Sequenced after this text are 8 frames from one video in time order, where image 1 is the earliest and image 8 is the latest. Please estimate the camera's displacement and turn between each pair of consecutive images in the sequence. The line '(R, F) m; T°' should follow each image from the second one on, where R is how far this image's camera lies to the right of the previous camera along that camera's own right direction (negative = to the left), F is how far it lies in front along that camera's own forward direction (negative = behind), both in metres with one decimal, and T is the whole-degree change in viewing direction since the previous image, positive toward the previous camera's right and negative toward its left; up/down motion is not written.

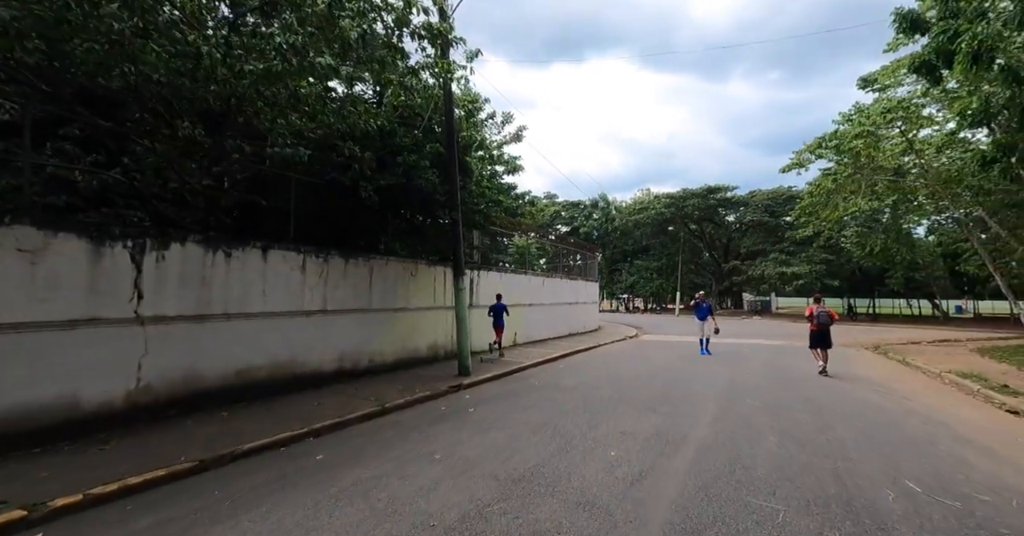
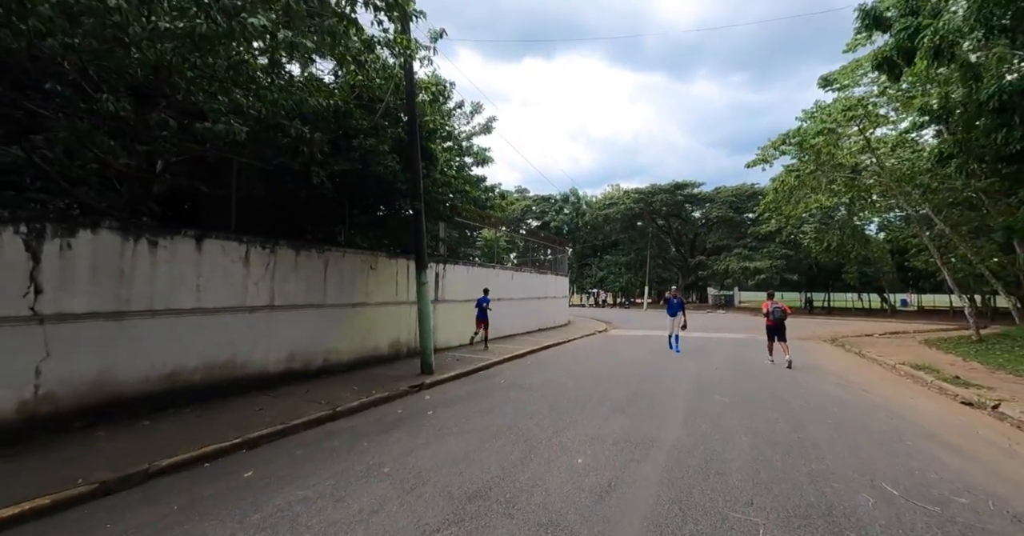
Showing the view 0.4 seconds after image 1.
(+0.1, +0.4) m; +3°
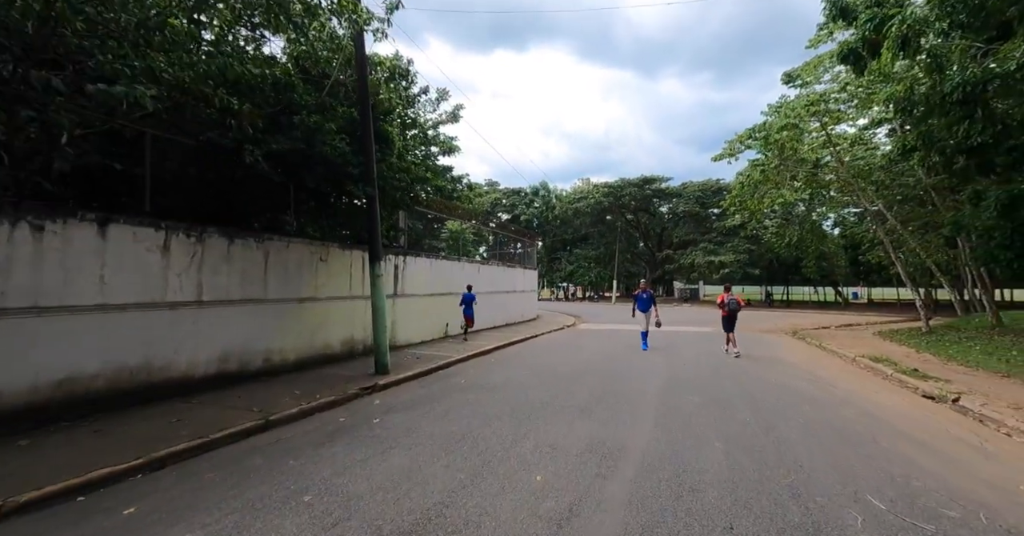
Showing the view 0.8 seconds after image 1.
(+0.2, +0.5) m; +3°
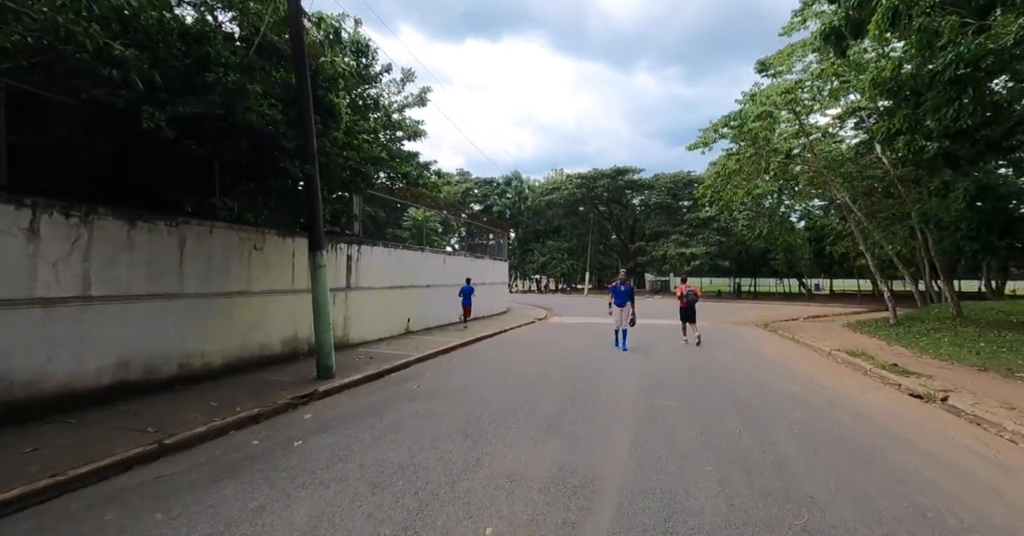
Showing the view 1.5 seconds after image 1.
(+0.2, +0.9) m; +3°
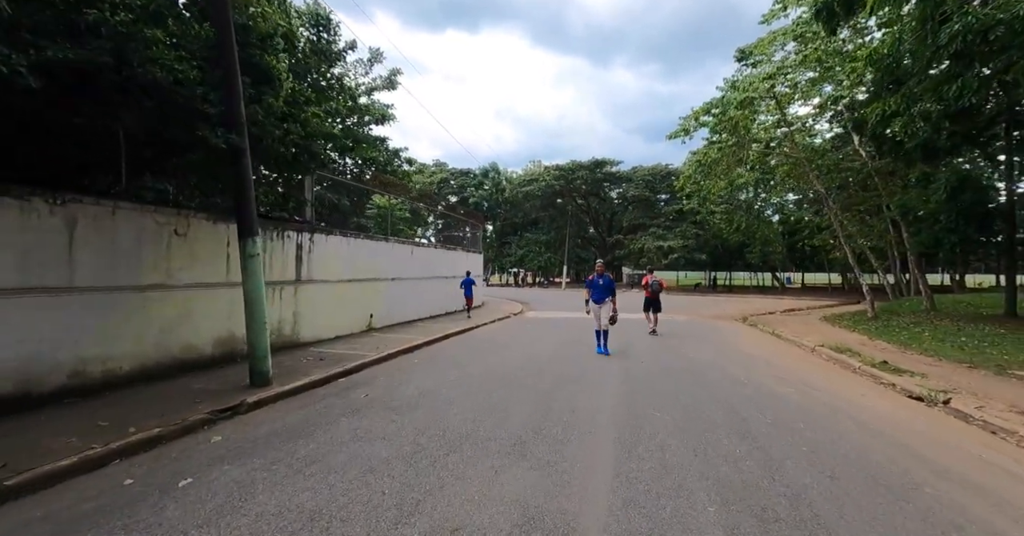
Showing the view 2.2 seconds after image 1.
(+0.2, +0.9) m; +3°
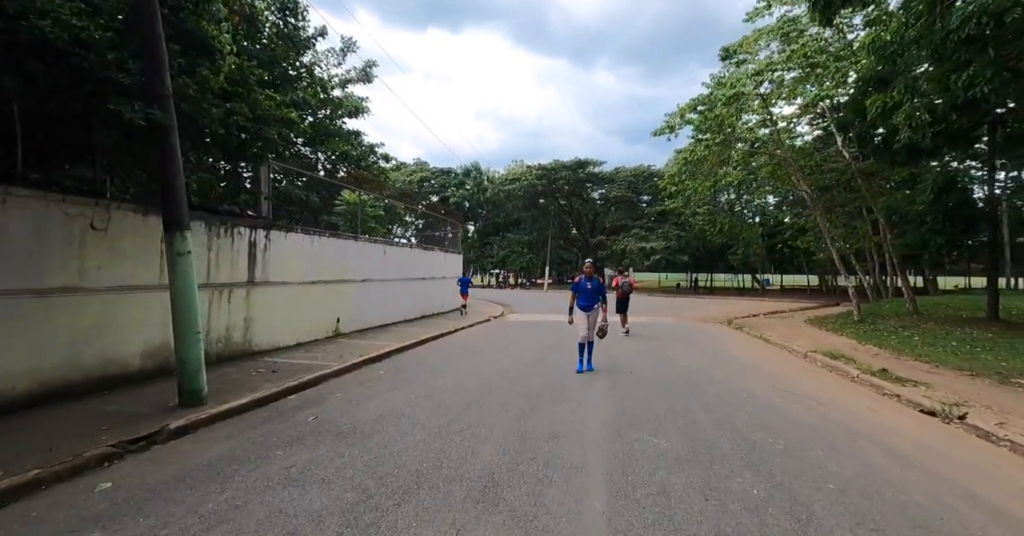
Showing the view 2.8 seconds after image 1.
(+0.1, +0.8) m; +2°
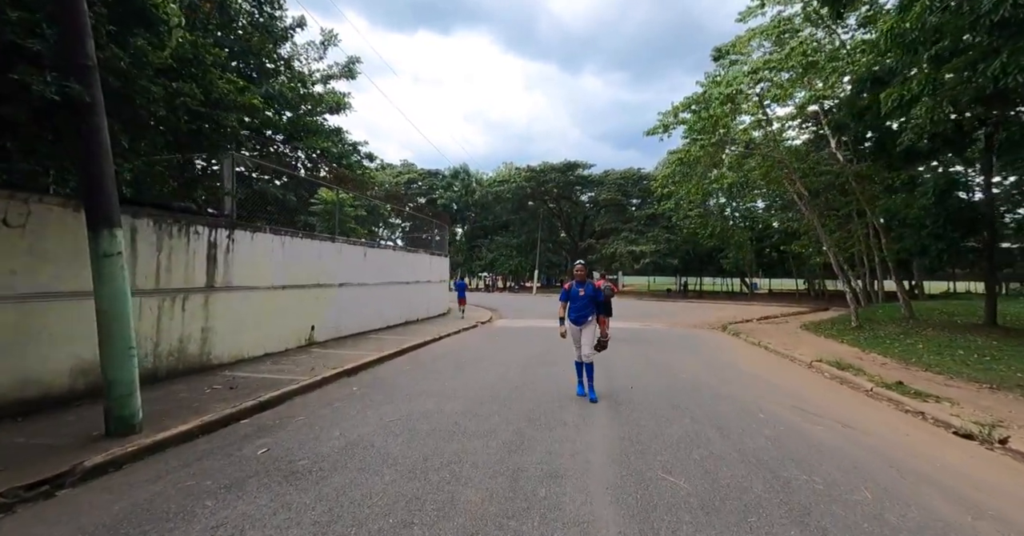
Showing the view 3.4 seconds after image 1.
(0.0, +0.8) m; +1°
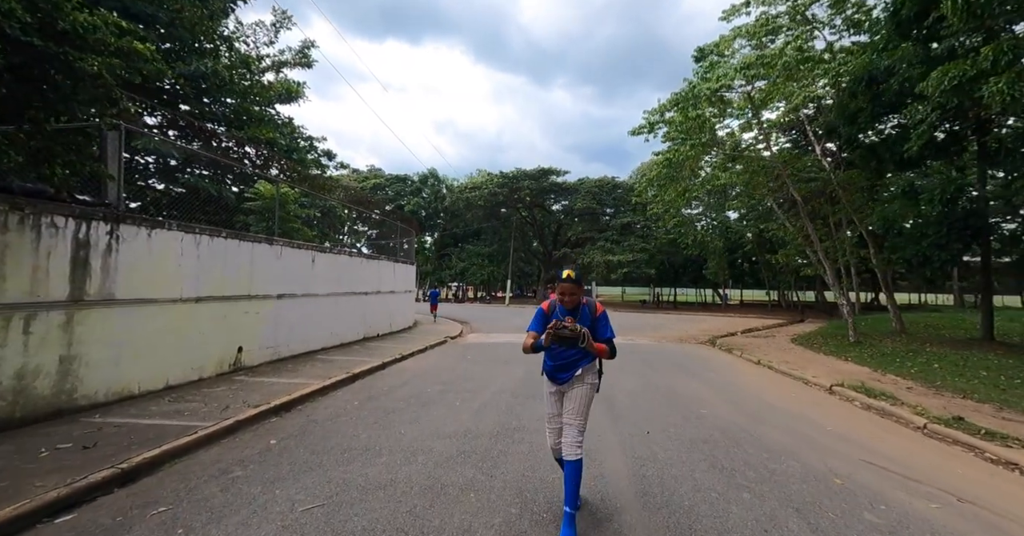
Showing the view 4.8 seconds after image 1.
(-0.1, +1.9) m; +3°
